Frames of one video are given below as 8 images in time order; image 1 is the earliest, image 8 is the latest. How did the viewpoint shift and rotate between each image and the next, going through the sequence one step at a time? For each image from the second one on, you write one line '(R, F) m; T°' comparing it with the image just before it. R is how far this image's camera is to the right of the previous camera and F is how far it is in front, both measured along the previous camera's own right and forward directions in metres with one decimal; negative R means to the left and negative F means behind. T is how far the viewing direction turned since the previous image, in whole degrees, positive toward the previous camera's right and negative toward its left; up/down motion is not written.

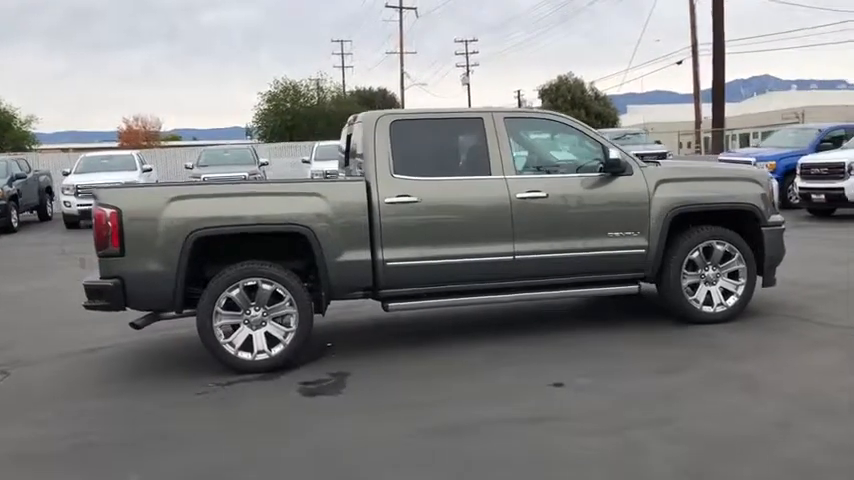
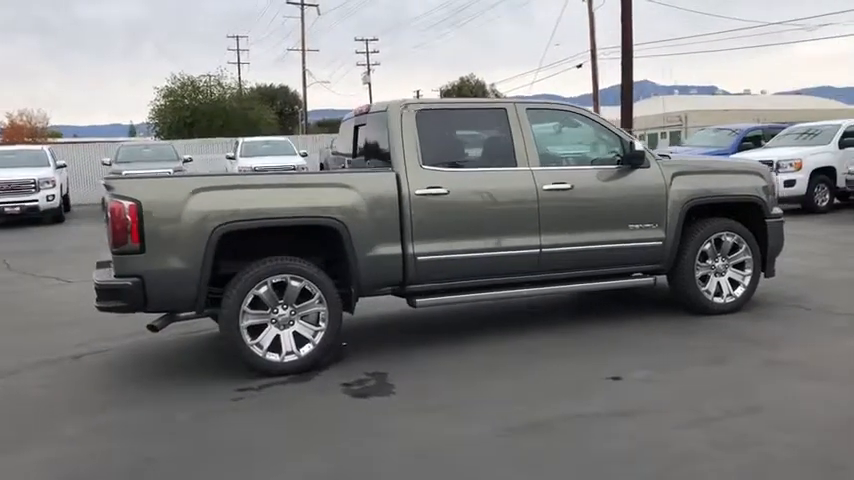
(-1.1, +0.3) m; +8°
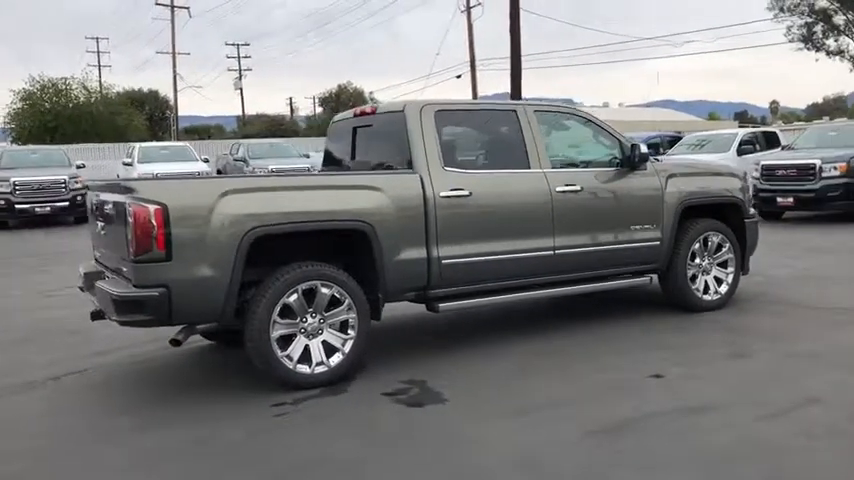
(-1.2, +0.2) m; +10°
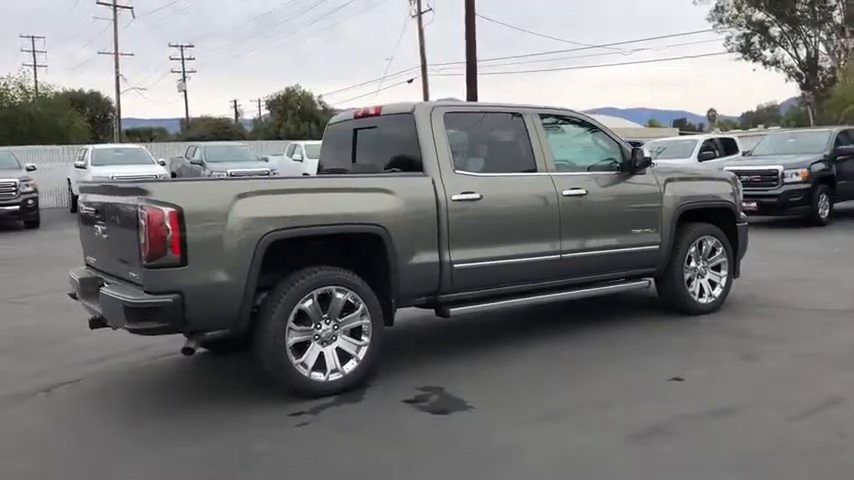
(-0.5, +0.1) m; +4°
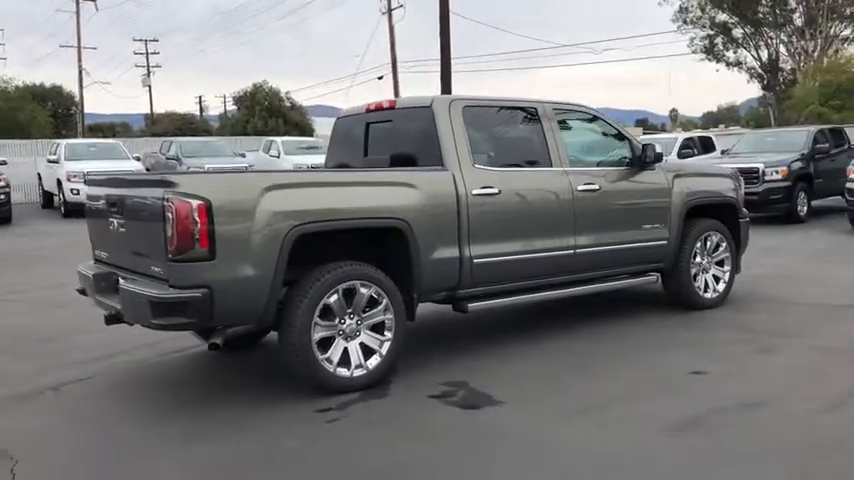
(-0.4, 0.0) m; +3°
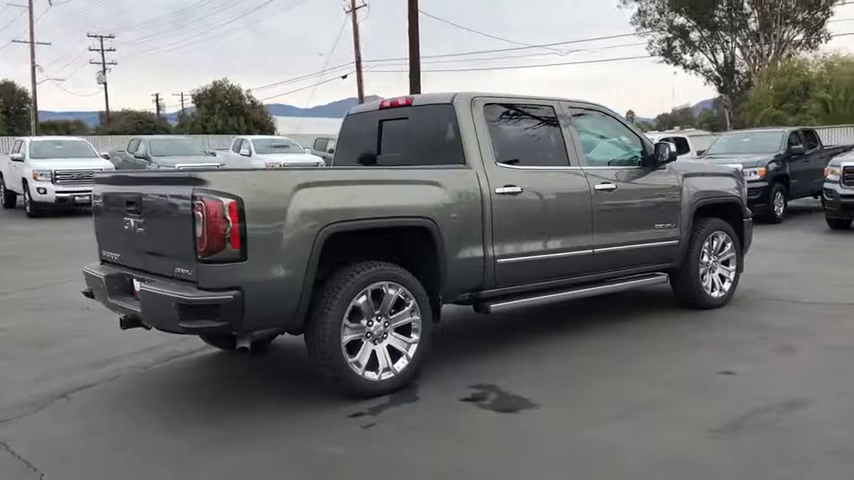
(-0.5, +0.1) m; +3°
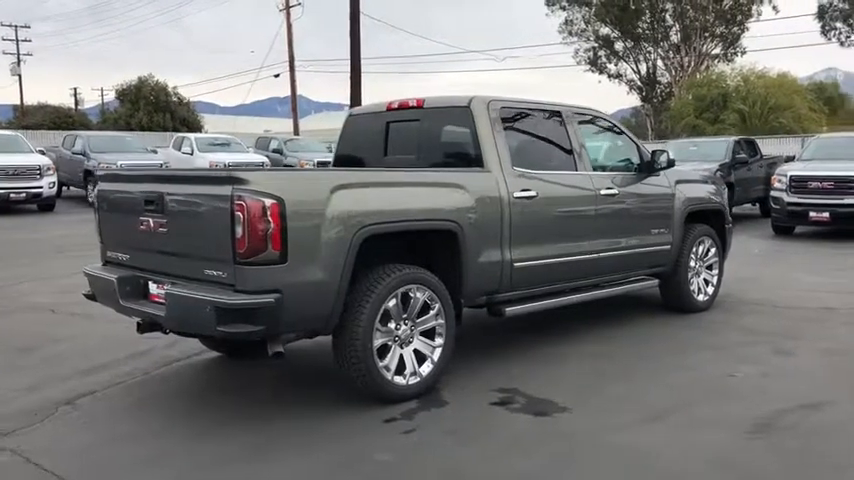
(-0.7, +0.1) m; +6°
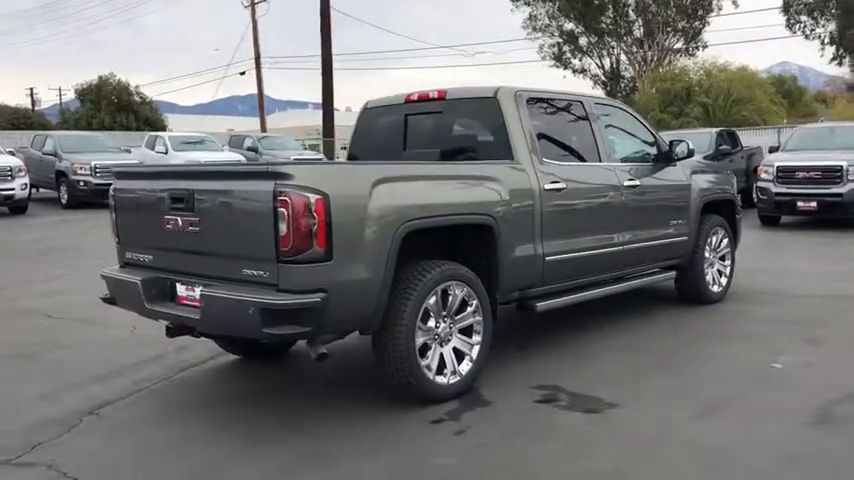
(-0.5, +0.2) m; +3°
